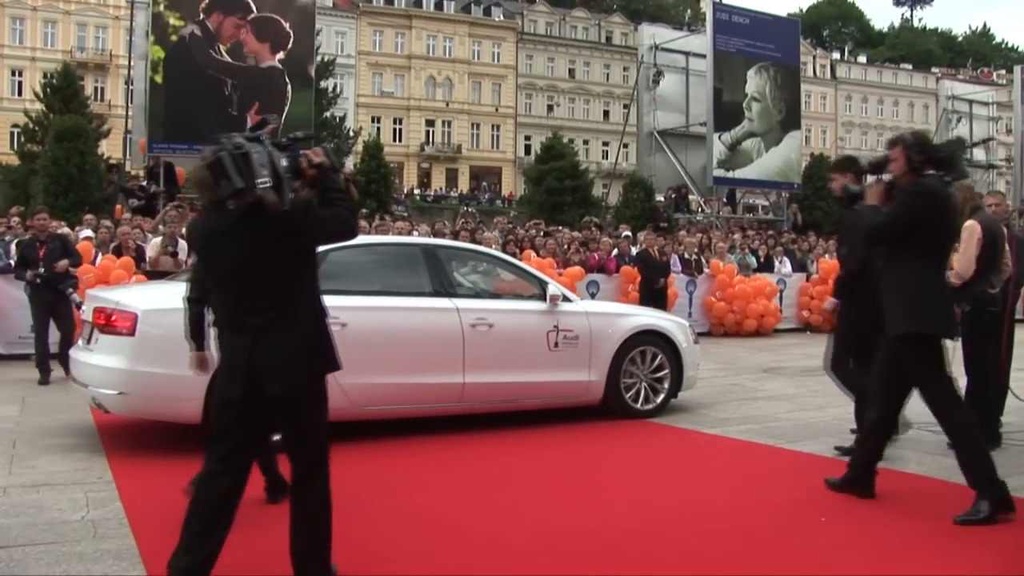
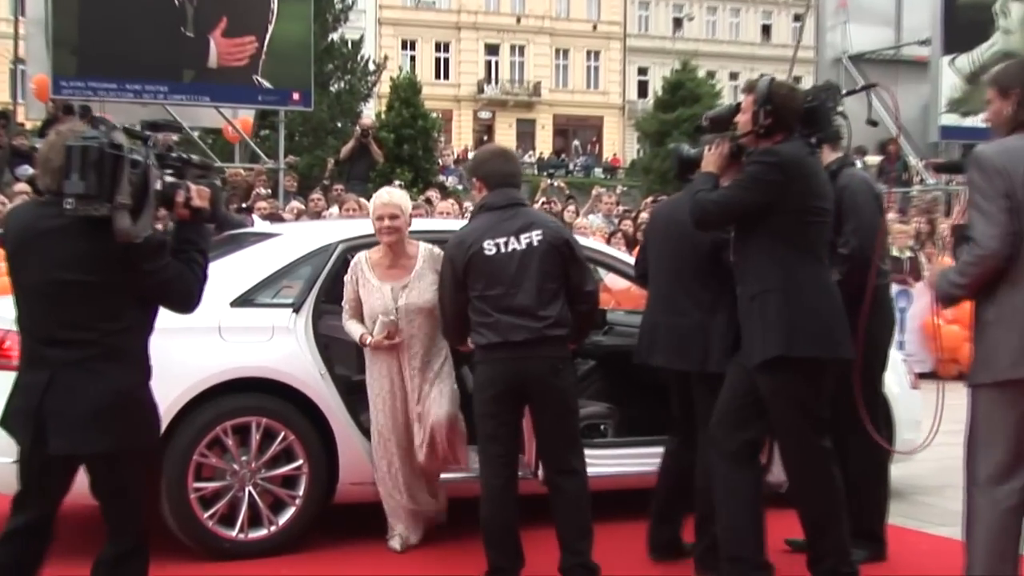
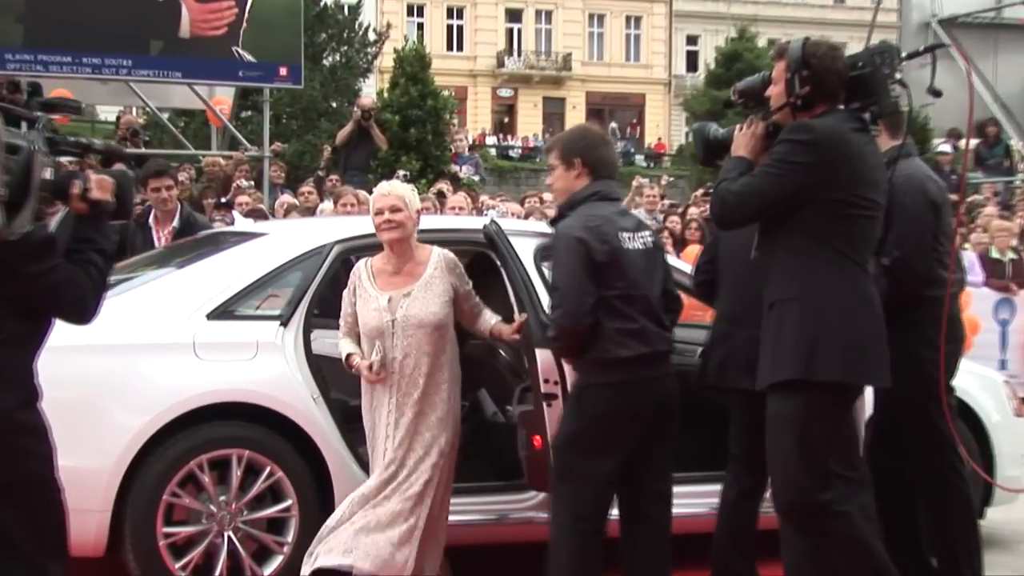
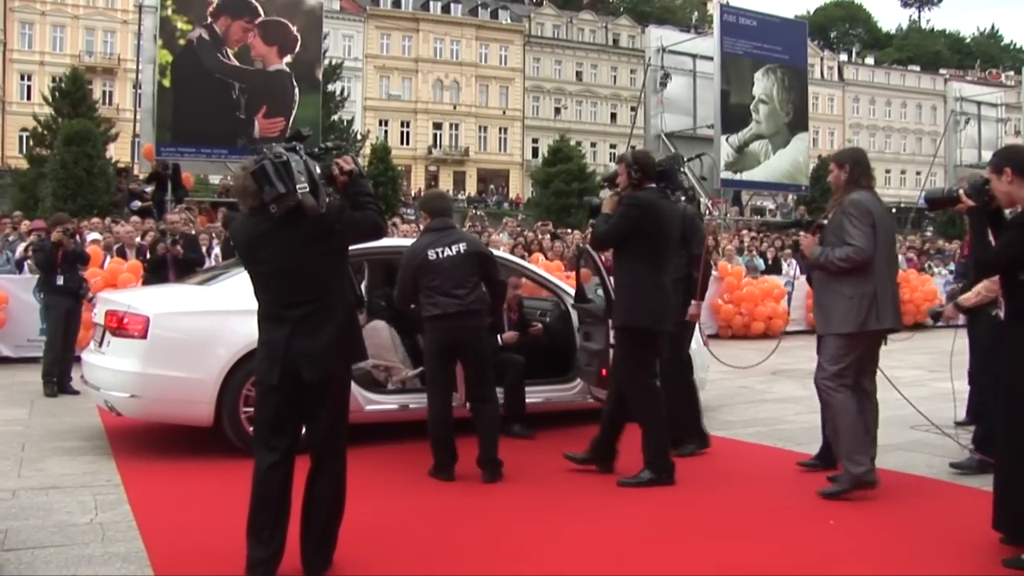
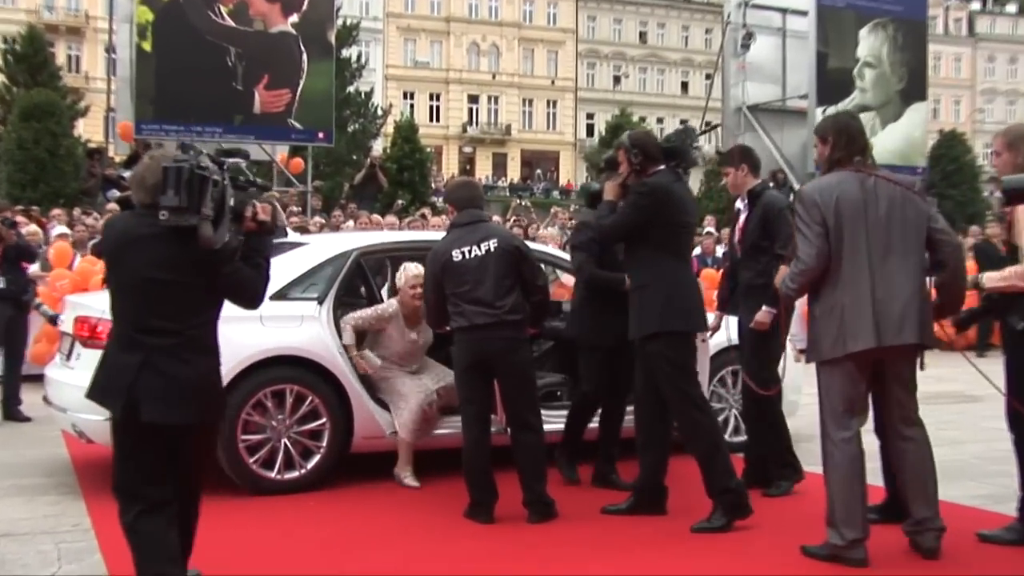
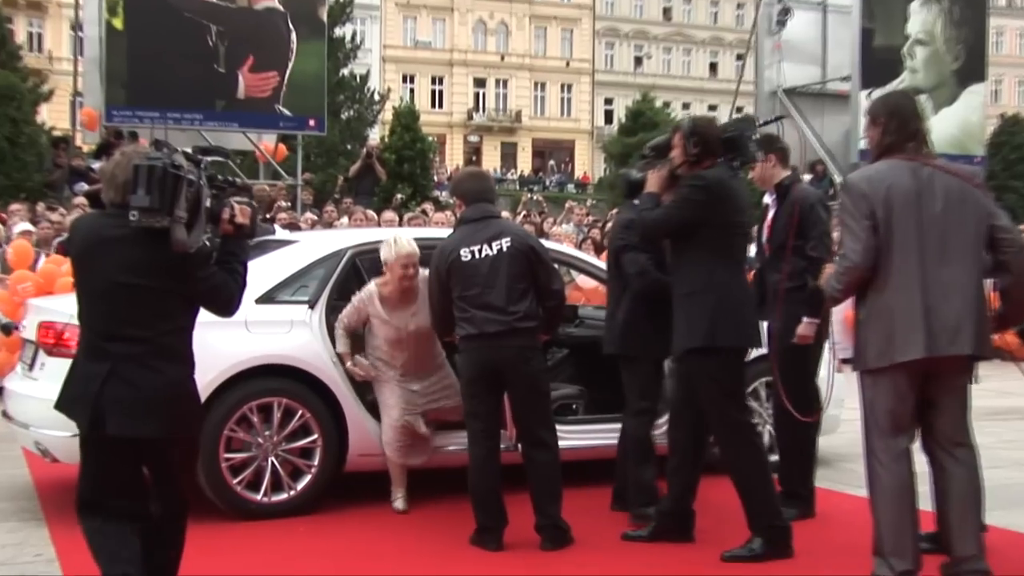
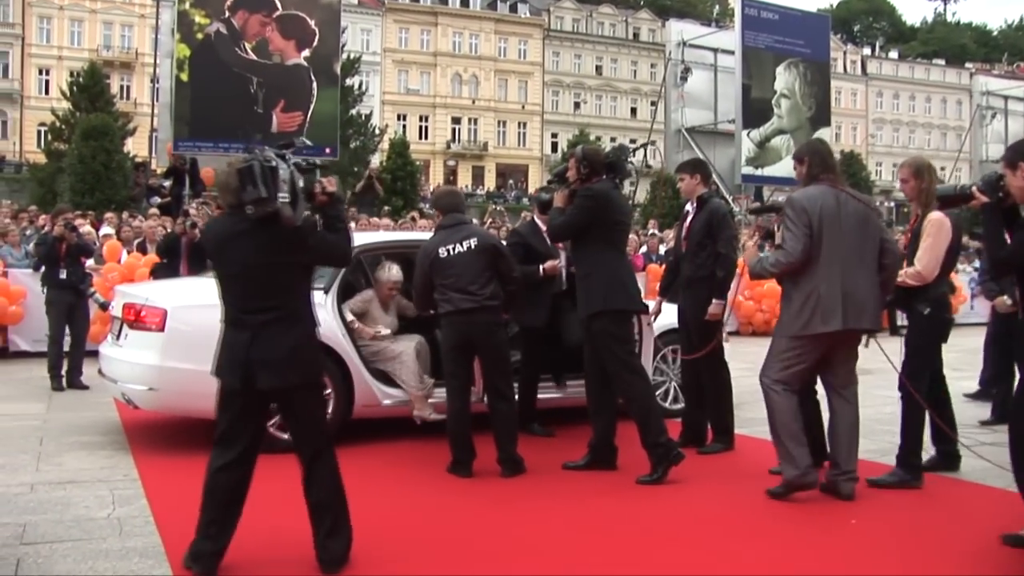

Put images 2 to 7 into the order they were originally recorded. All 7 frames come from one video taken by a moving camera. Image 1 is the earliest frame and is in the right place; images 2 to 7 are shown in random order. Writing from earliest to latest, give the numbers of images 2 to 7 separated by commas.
4, 7, 5, 6, 2, 3
